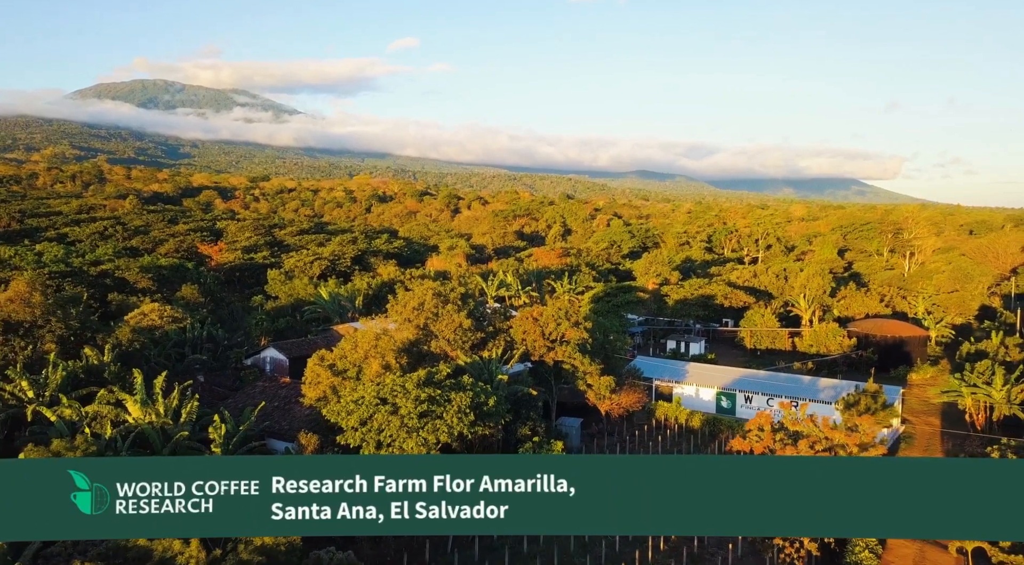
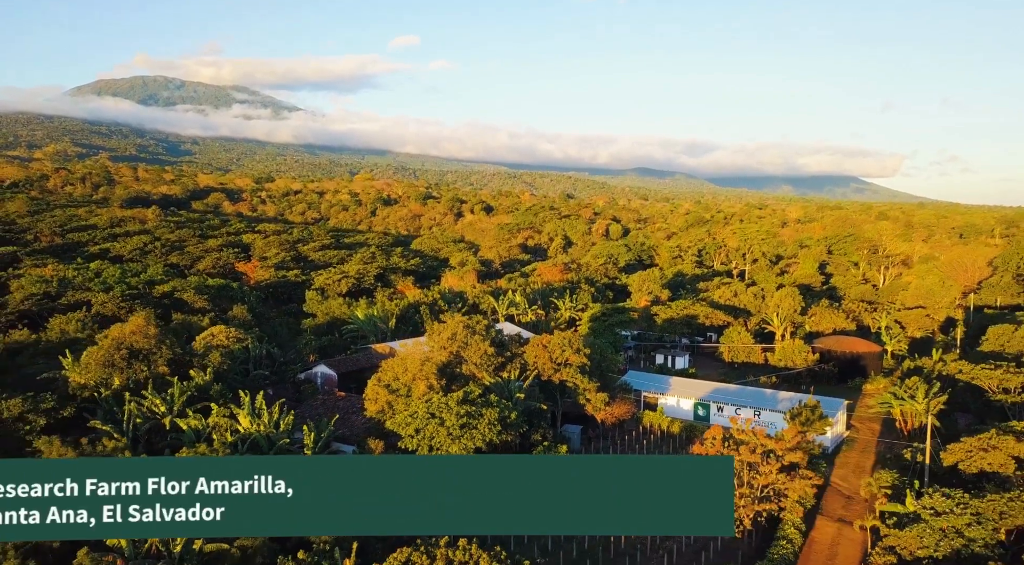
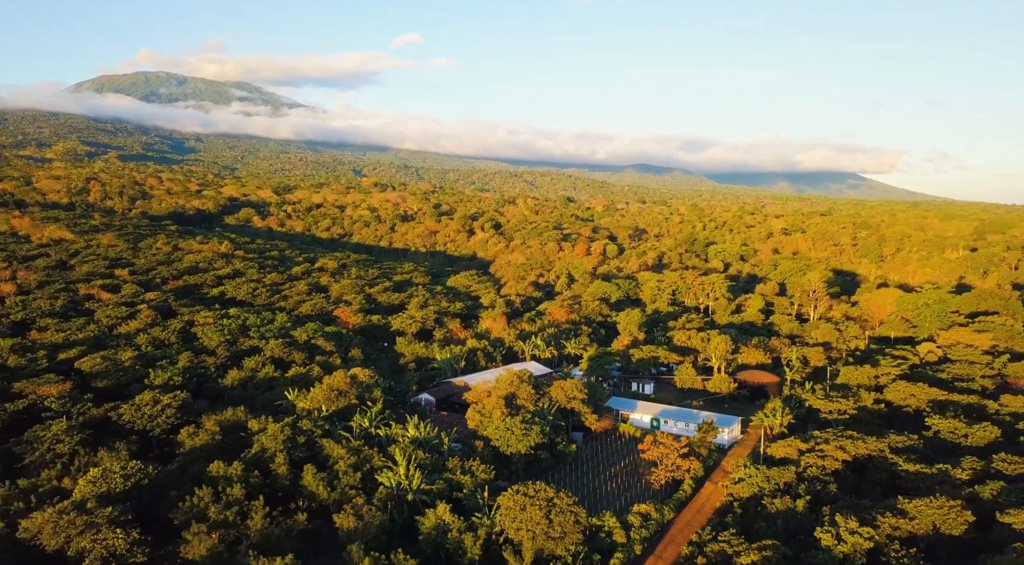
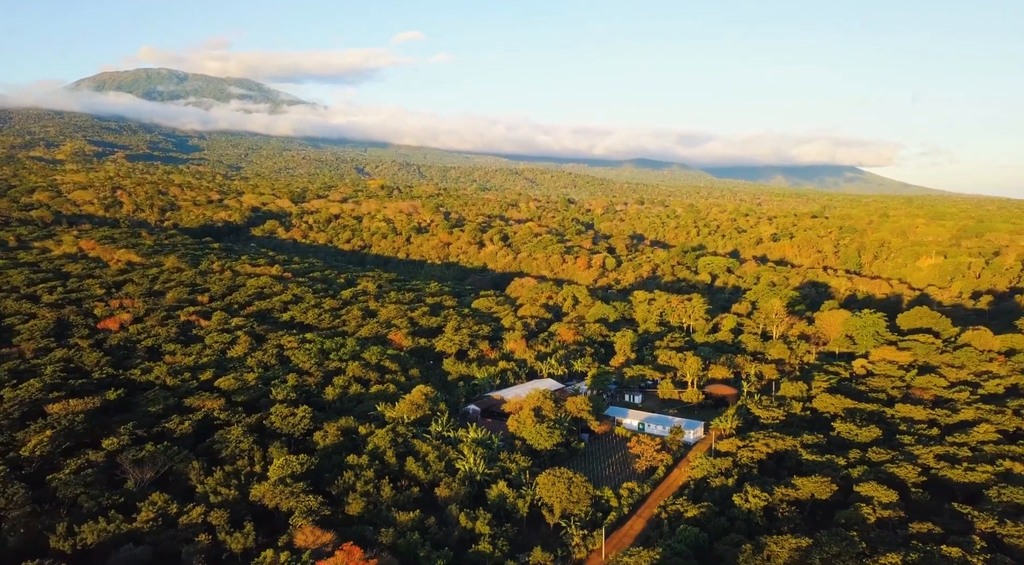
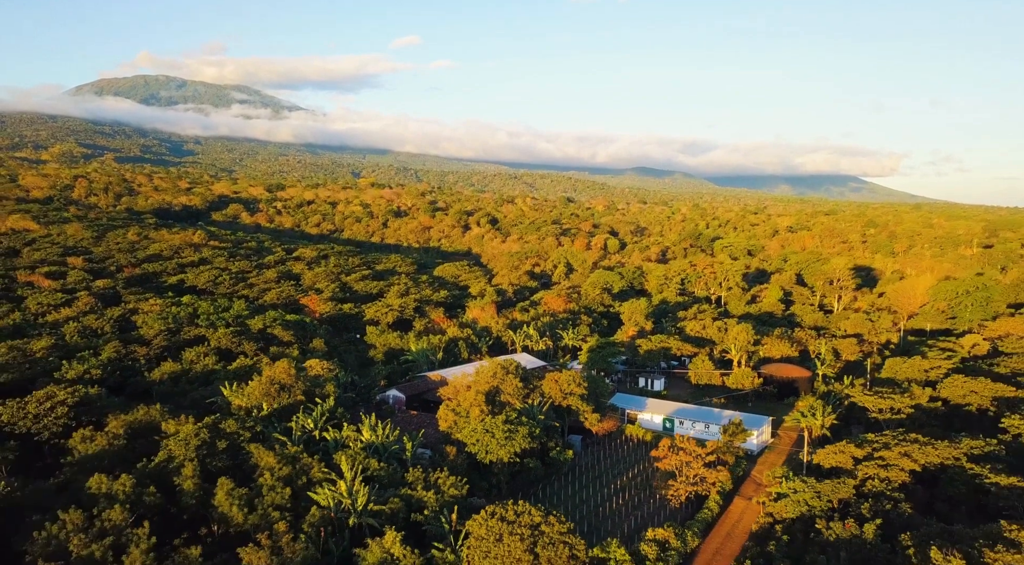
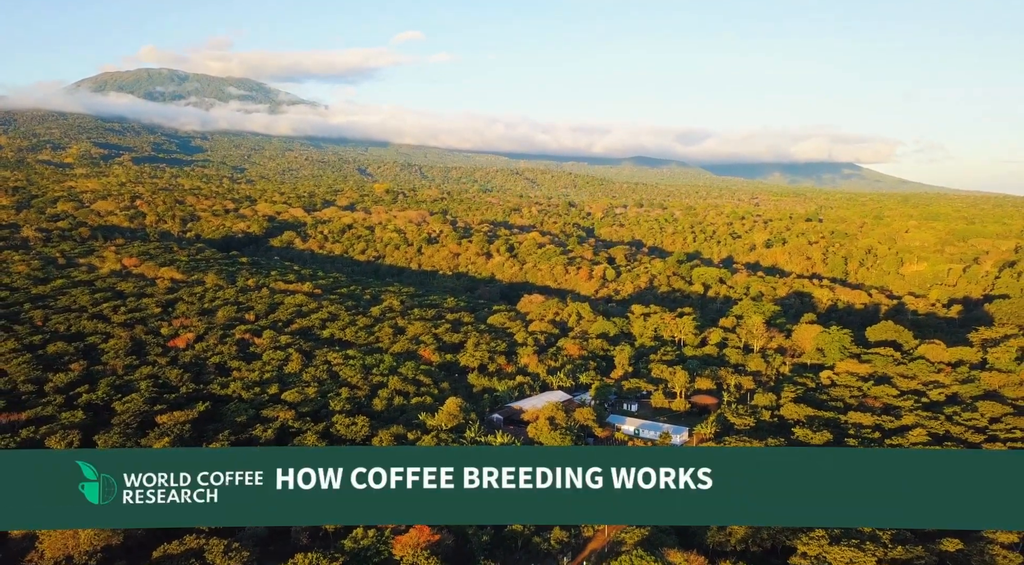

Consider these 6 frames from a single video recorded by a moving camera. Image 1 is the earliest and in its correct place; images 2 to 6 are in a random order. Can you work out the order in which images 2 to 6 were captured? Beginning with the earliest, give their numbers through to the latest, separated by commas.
2, 5, 3, 4, 6
